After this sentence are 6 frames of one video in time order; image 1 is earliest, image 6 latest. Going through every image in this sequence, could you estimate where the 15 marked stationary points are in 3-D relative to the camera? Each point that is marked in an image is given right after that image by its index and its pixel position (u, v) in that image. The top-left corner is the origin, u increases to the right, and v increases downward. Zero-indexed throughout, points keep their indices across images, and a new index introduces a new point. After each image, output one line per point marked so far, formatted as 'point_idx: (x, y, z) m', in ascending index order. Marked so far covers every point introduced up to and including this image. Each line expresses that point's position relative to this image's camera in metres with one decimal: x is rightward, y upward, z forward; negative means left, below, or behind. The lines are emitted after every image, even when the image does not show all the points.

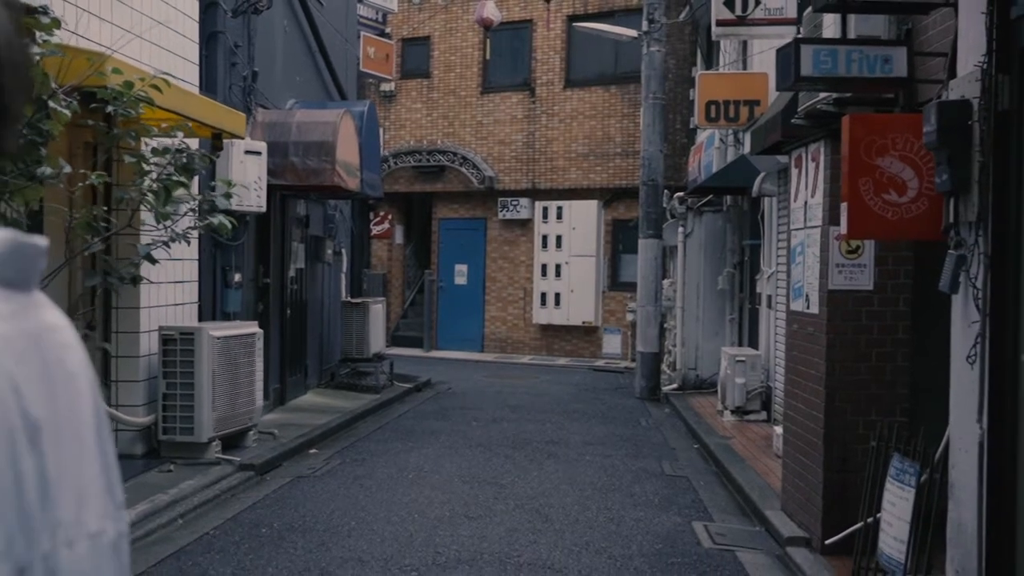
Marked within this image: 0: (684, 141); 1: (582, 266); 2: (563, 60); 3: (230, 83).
0: (+2.8, +2.4, +16.9) m
1: (+1.2, +0.4, +18.5) m
2: (+0.9, +4.1, +18.9) m
3: (-2.6, +1.9, +9.8) m
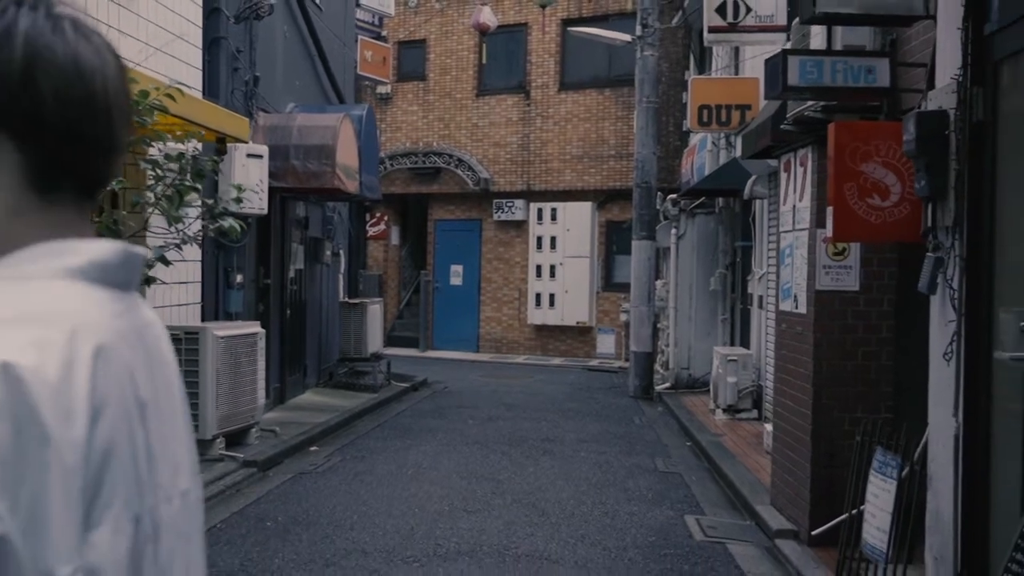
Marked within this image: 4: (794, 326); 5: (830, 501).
0: (+2.7, +2.4, +17.1) m
1: (+1.1, +0.4, +18.8) m
2: (+0.8, +4.1, +19.1) m
3: (-2.7, +1.9, +10.0) m
4: (+1.9, -0.3, +7.1) m
5: (+2.0, -1.3, +6.6) m
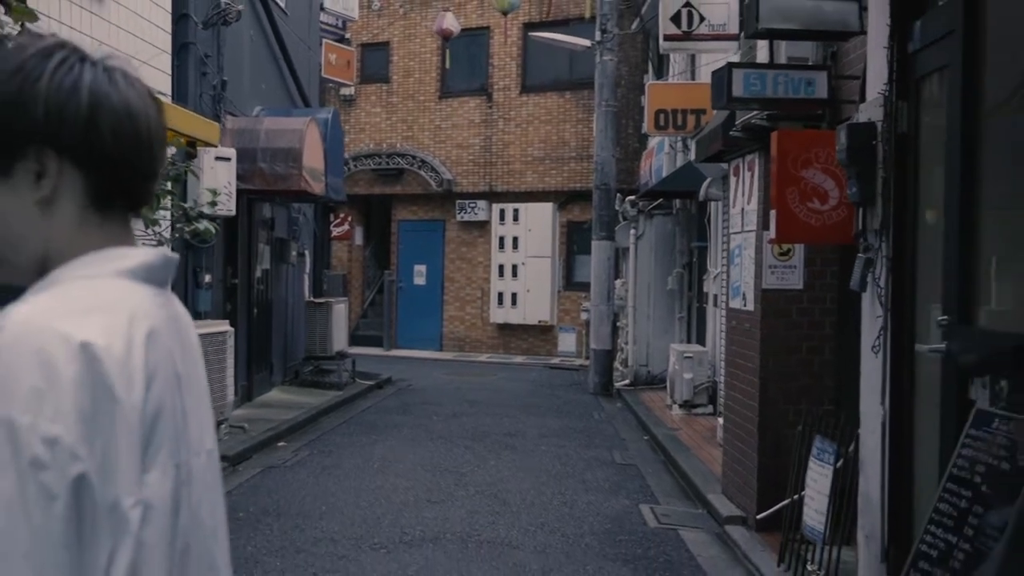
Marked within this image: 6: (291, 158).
0: (+2.1, +2.4, +17.6) m
1: (+0.5, +0.4, +19.1) m
2: (+0.1, +4.1, +19.5) m
3: (-3.0, +1.9, +10.2) m
4: (+1.6, -0.2, +7.5) m
5: (+1.8, -1.3, +7.0) m
6: (-2.2, +1.3, +10.5) m
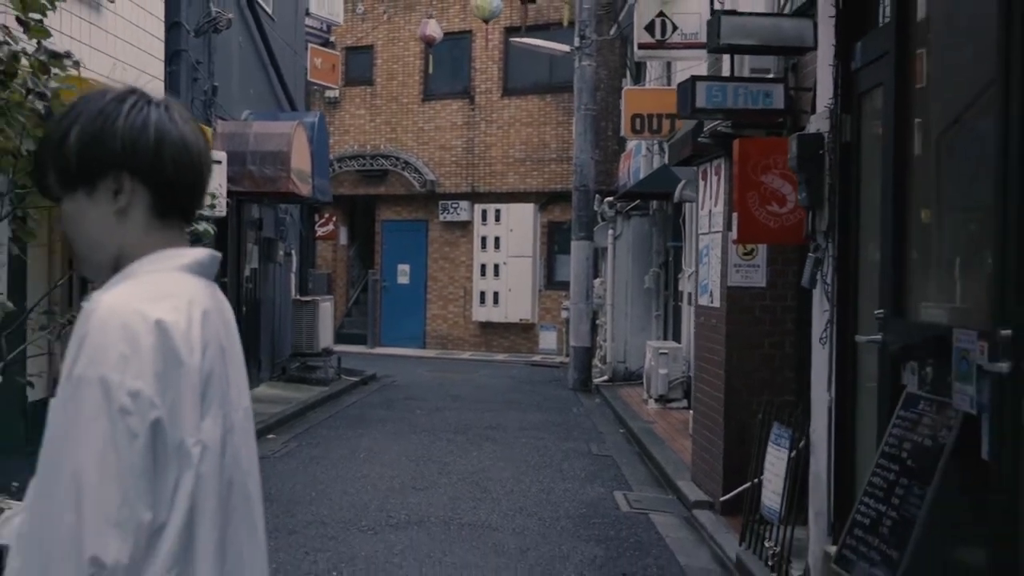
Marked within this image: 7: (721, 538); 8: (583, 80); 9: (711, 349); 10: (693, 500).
0: (+1.8, +2.4, +18.0) m
1: (+0.1, +0.4, +19.5) m
2: (-0.2, +4.1, +19.9) m
3: (-3.2, +1.9, +10.5) m
4: (+1.5, -0.2, +7.9) m
5: (+1.6, -1.3, +7.5) m
6: (-2.4, +1.3, +10.8) m
7: (+1.4, -1.6, +6.9) m
8: (+1.0, +3.1, +15.5) m
9: (+1.5, -0.5, +7.9) m
10: (+1.3, -1.6, +7.8) m
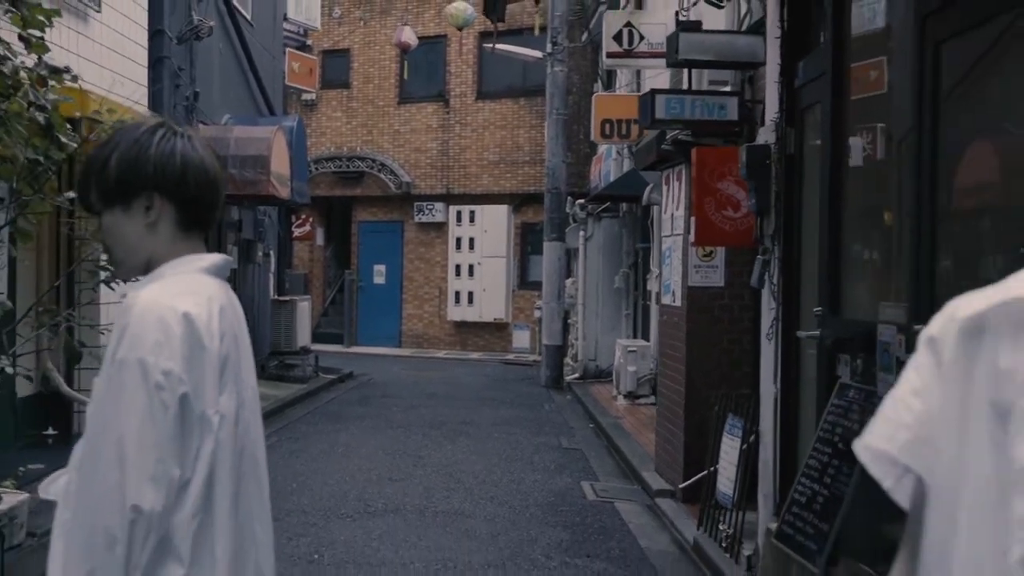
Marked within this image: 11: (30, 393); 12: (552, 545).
0: (+1.3, +2.4, +18.4) m
1: (-0.4, +0.4, +19.9) m
2: (-0.7, +4.1, +20.3) m
3: (-3.5, +1.9, +10.9) m
4: (+1.3, -0.2, +8.4) m
5: (+1.4, -1.3, +7.9) m
6: (-2.7, +1.3, +11.2) m
7: (+1.2, -1.6, +7.3) m
8: (+0.6, +3.1, +15.9) m
9: (+1.3, -0.5, +8.3) m
10: (+1.1, -1.6, +8.2) m
11: (-4.0, -0.9, +8.7) m
12: (+0.3, -1.7, +6.8) m
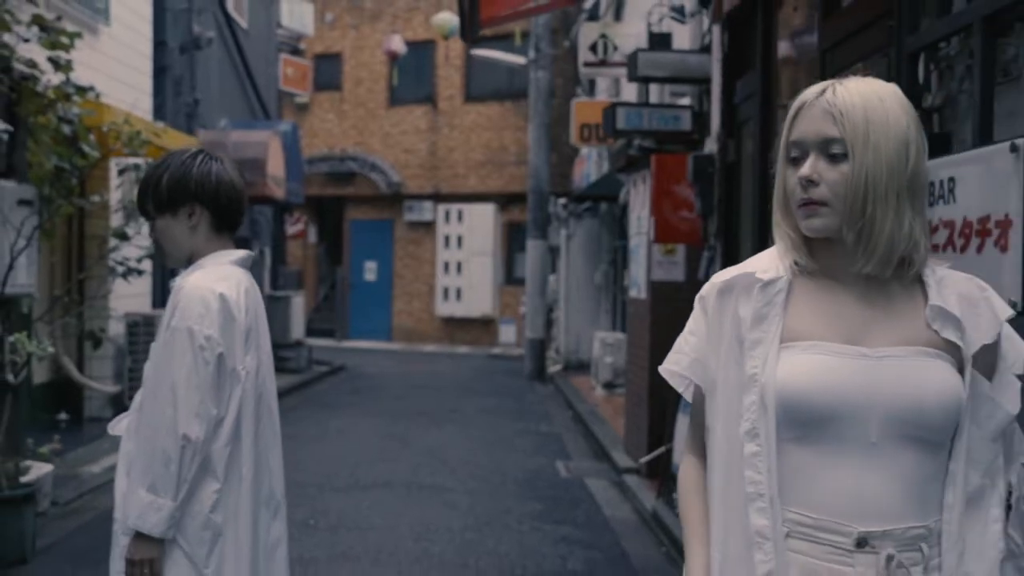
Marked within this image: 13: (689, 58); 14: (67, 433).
0: (+1.0, +2.5, +19.2) m
1: (-0.6, +0.5, +20.7) m
2: (-1.0, +4.2, +21.0) m
3: (-3.7, +2.0, +11.6) m
4: (+1.1, -0.2, +9.1) m
5: (+1.2, -1.3, +8.6) m
6: (-2.9, +1.4, +11.9) m
7: (+1.0, -1.6, +8.1) m
8: (+0.4, +3.1, +16.7) m
9: (+1.1, -0.4, +9.1) m
10: (+0.9, -1.5, +9.0) m
11: (-4.2, -0.8, +9.4) m
12: (+0.1, -1.6, +7.6) m
13: (+1.3, +1.7, +7.6) m
14: (-3.9, -1.3, +9.1) m
